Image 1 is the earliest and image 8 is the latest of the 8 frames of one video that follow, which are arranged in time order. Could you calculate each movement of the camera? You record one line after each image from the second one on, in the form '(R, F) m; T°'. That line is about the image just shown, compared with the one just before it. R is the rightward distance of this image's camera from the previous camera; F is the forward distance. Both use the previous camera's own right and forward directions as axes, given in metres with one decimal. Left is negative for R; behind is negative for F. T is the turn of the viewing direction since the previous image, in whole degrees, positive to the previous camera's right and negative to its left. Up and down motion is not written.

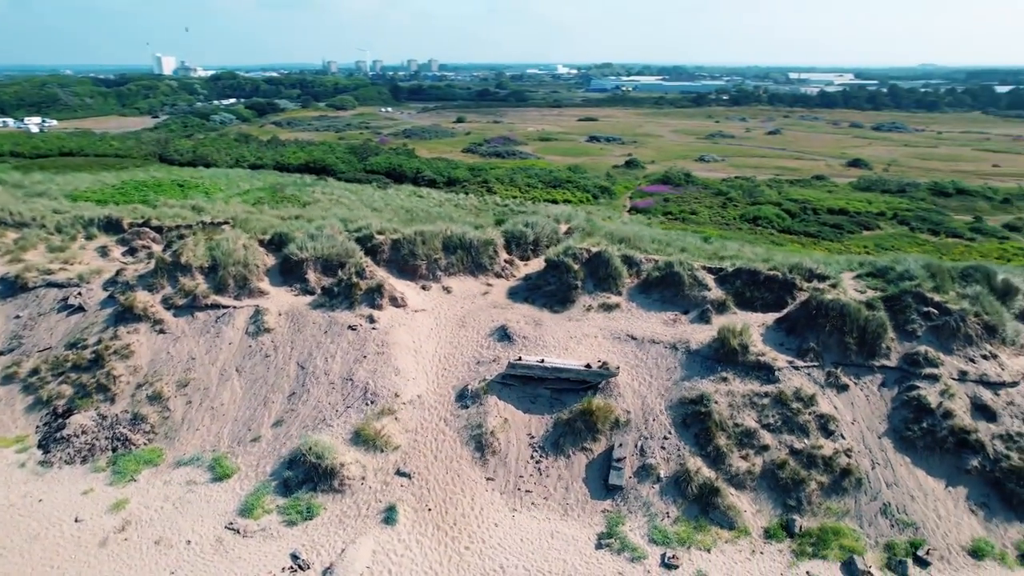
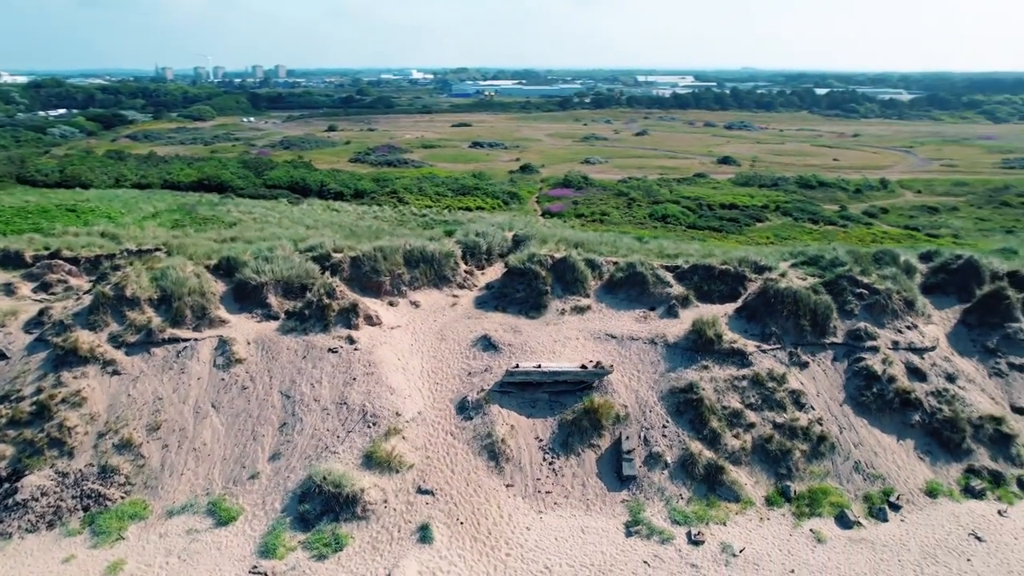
(-3.4, -0.1) m; +12°
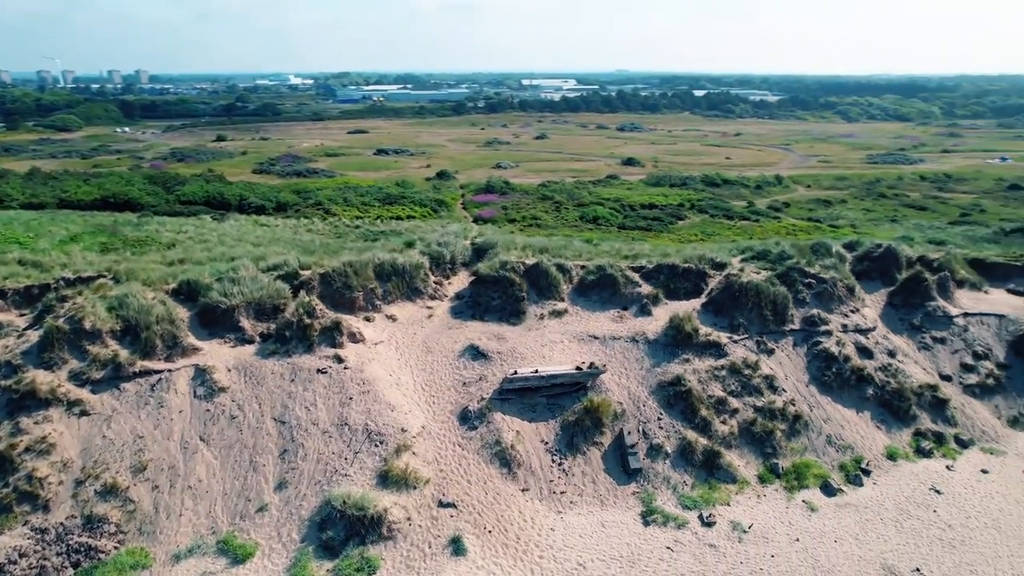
(-2.8, -0.1) m; +10°
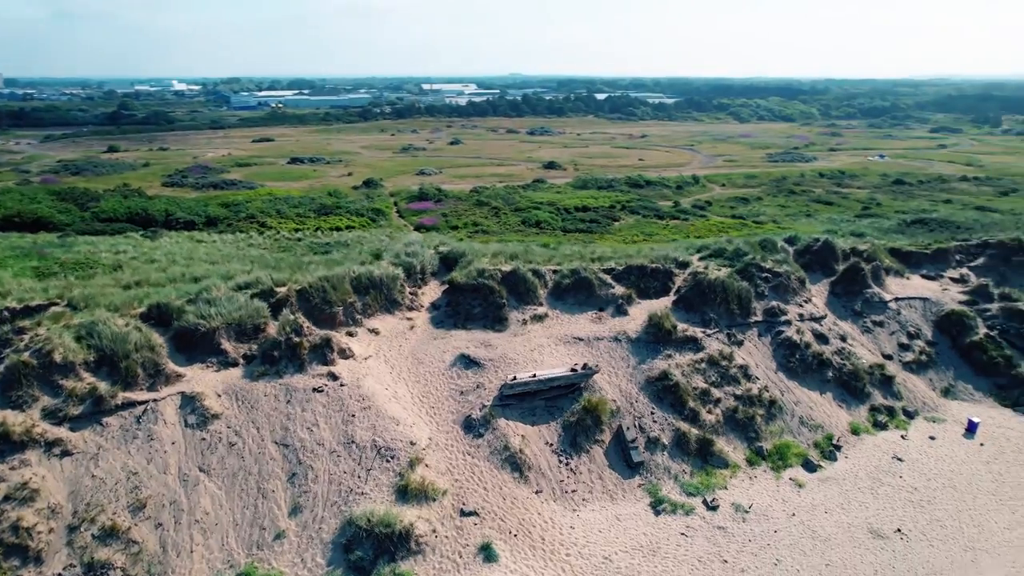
(-2.5, -0.2) m; +8°
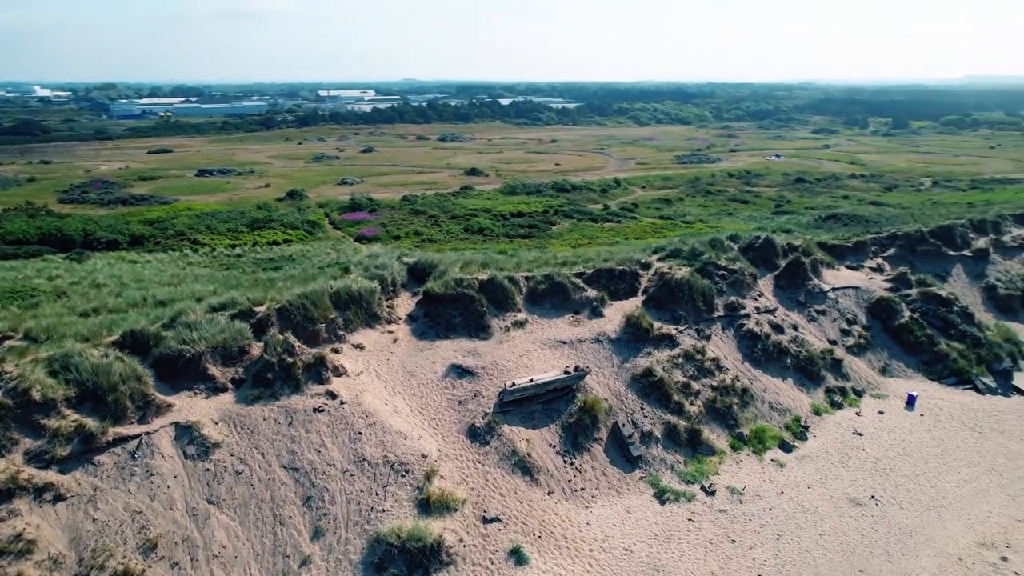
(-2.6, -0.2) m; +8°
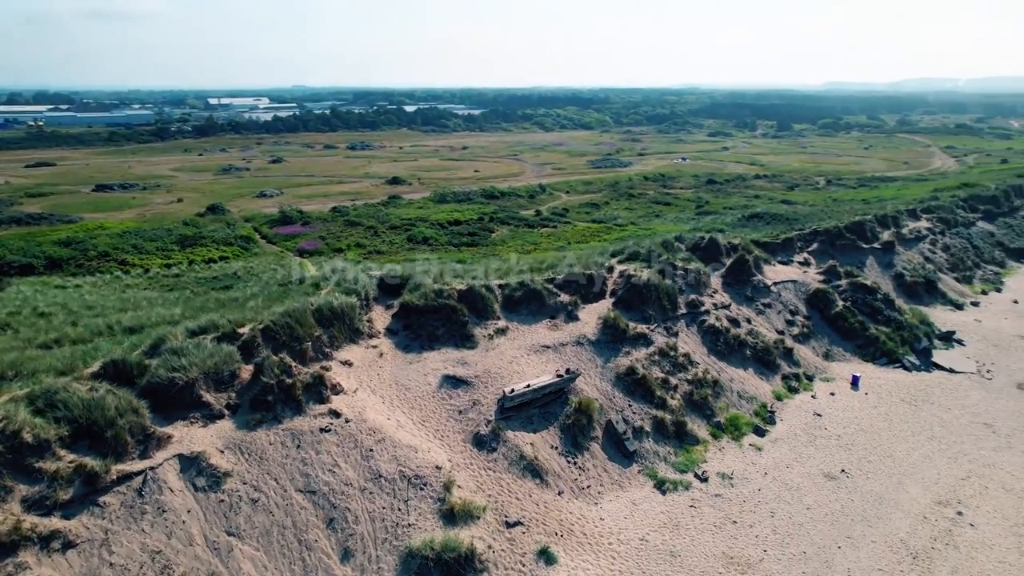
(-2.7, -0.2) m; +8°
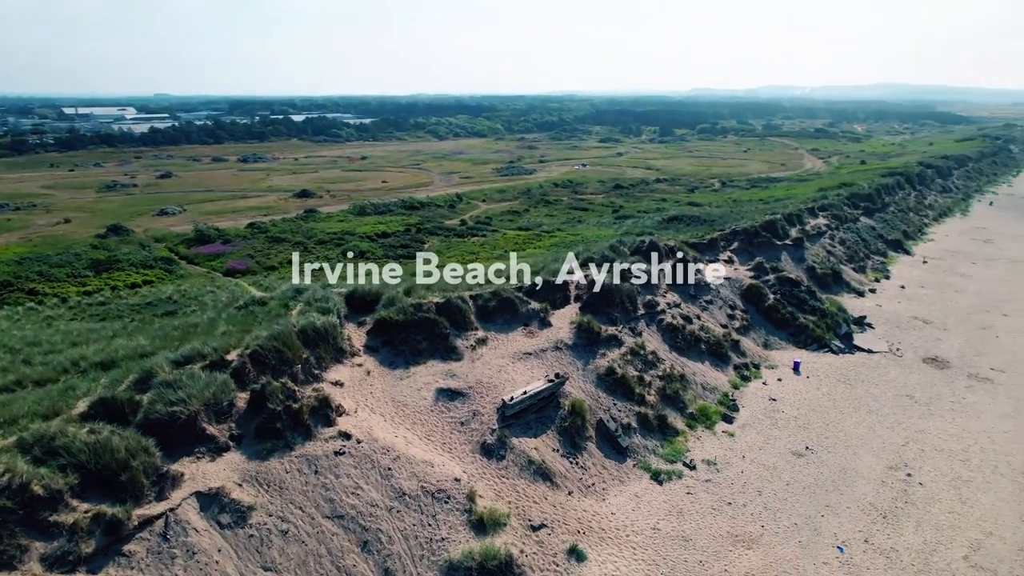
(-3.1, -0.2) m; +10°
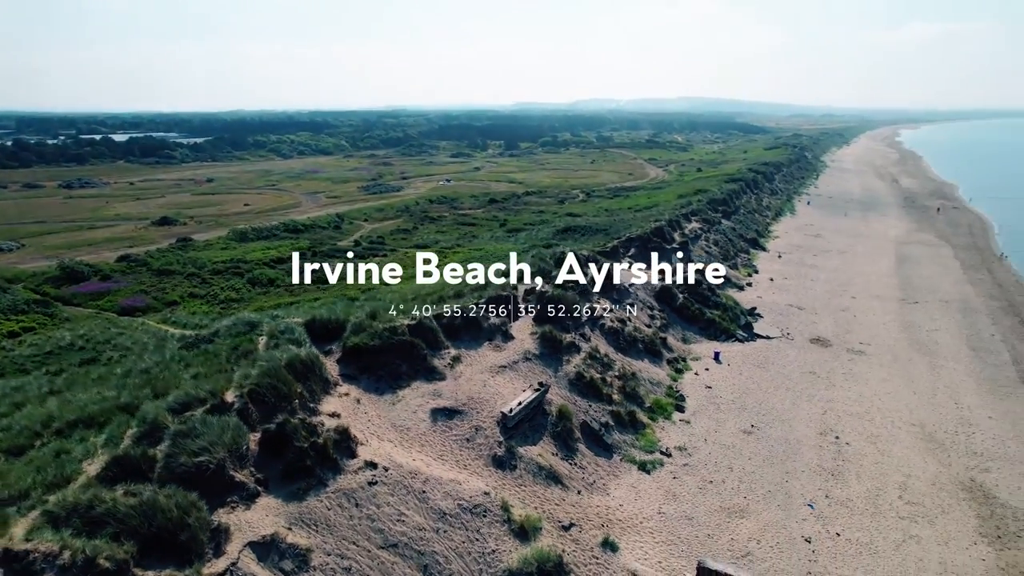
(-4.6, -0.3) m; +14°
